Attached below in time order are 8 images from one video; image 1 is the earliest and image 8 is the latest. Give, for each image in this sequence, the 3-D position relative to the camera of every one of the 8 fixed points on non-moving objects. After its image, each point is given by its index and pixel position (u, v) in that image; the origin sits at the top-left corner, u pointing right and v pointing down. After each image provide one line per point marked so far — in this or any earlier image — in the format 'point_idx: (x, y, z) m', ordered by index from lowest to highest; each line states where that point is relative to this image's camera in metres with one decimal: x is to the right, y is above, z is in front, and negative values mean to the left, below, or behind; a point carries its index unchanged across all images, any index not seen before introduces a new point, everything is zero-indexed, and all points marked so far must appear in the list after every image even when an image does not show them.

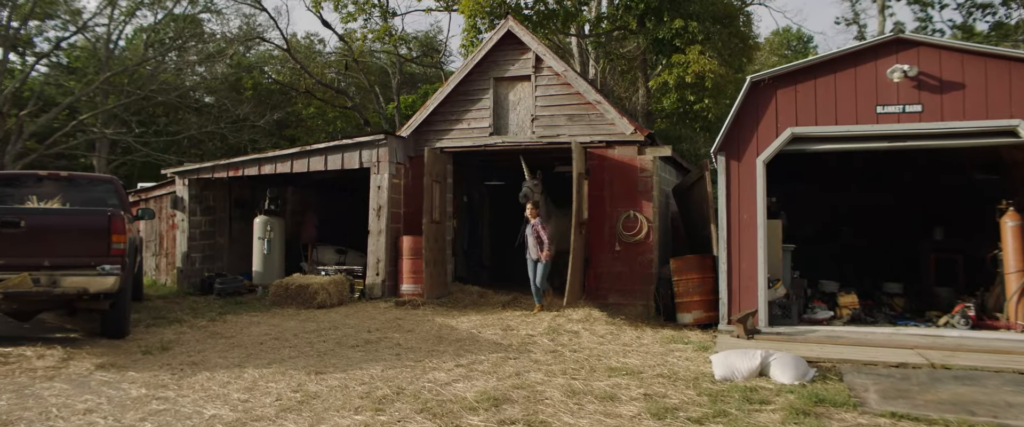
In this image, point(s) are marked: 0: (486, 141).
0: (-0.4, +1.0, +10.0) m
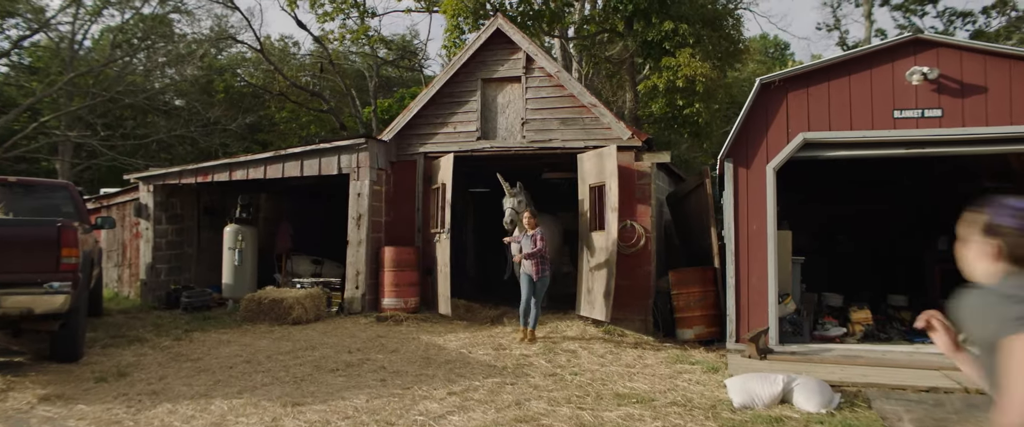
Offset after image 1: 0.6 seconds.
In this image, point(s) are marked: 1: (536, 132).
0: (-0.5, +0.9, +9.4) m
1: (+0.3, +1.0, +9.2) m
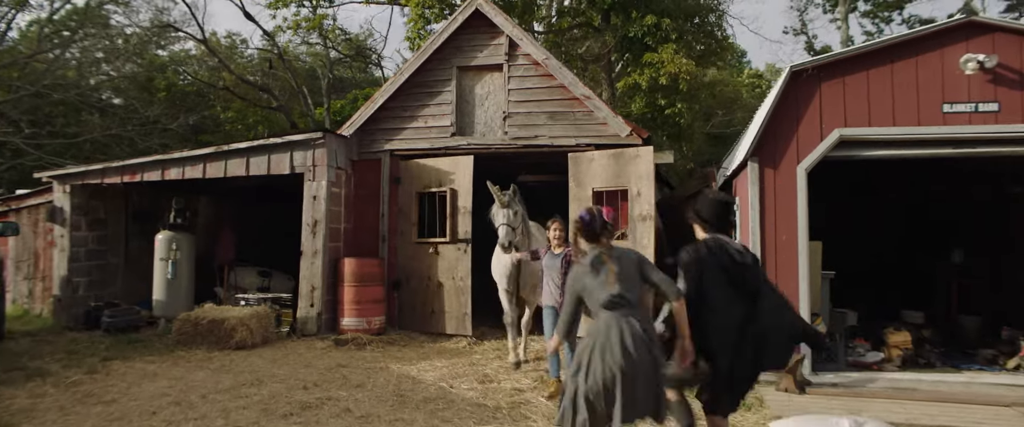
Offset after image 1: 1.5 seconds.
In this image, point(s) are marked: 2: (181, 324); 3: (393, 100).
0: (-0.8, +0.8, +8.3) m
1: (+0.1, +1.0, +8.1) m
2: (-3.5, -1.2, +7.6) m
3: (-1.4, +1.3, +8.5) m
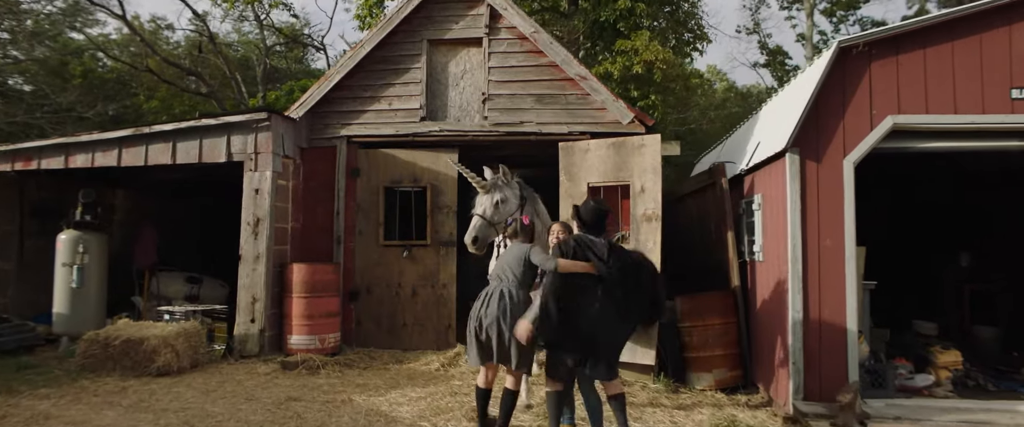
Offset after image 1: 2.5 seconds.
0: (-1.0, +0.8, +7.1) m
1: (-0.1, +1.0, +6.9) m
2: (-3.6, -1.1, +6.1) m
3: (-1.6, +1.4, +7.2) m
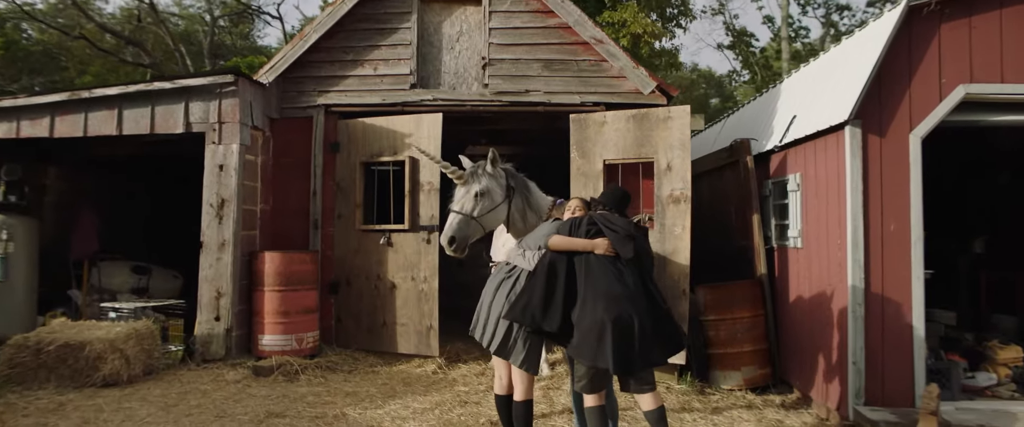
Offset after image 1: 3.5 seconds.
0: (-0.9, +1.0, +6.2) m
1: (-0.1, +1.1, +6.1) m
2: (-3.5, -1.0, +5.1) m
3: (-1.6, +1.5, +6.3) m
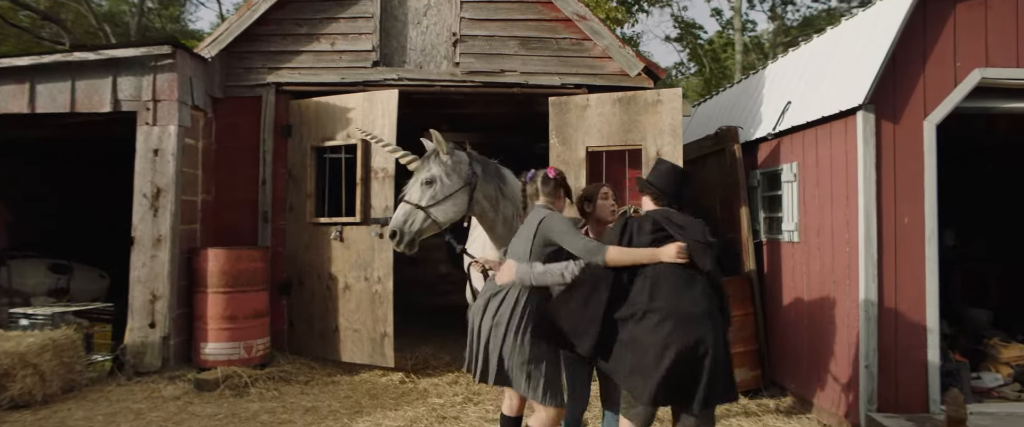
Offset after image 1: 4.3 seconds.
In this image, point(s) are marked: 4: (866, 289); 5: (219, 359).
0: (-1.1, +1.1, +5.6) m
1: (-0.3, +1.2, +5.6) m
2: (-3.6, -0.9, +4.3) m
3: (-1.8, +1.6, +5.6) m
4: (+2.1, -0.4, +4.2) m
5: (-2.0, -1.0, +4.9) m
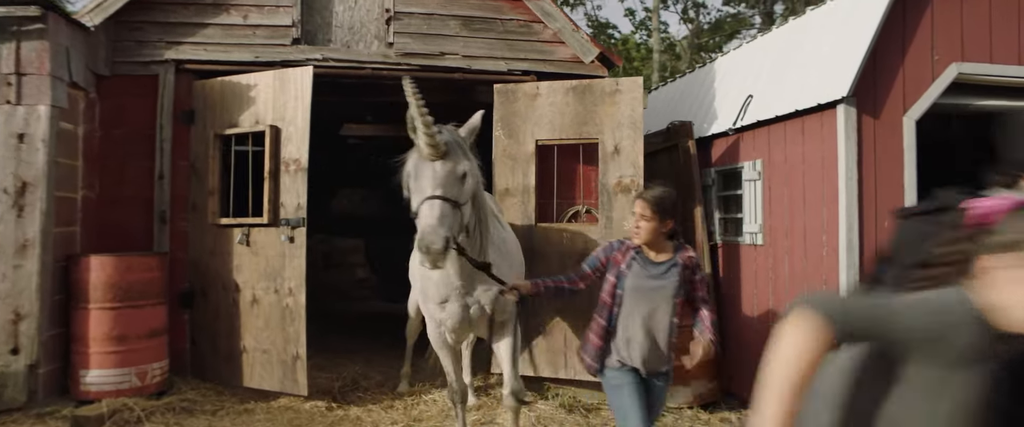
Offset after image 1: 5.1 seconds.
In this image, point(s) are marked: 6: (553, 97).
0: (-1.5, +1.1, +4.8) m
1: (-0.7, +1.2, +4.9) m
2: (-3.9, -0.9, +3.2) m
3: (-2.2, +1.6, +4.8) m
4: (+1.8, -0.5, +3.9) m
5: (-2.3, -1.0, +4.1) m
6: (+0.3, +0.8, +4.8) m
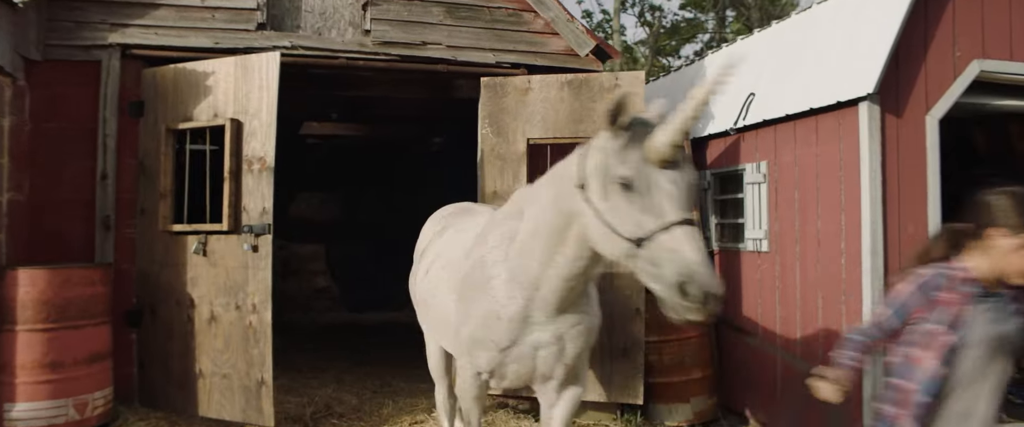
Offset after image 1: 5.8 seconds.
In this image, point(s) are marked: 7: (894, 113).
0: (-1.6, +1.0, +4.3) m
1: (-0.7, +1.2, +4.5) m
2: (-3.8, -0.9, +2.5) m
3: (-2.3, +1.6, +4.2) m
4: (+1.8, -0.5, +3.7) m
5: (-2.3, -1.0, +3.5) m
6: (+0.2, +0.8, +4.5) m
7: (+2.0, +0.5, +3.7) m
